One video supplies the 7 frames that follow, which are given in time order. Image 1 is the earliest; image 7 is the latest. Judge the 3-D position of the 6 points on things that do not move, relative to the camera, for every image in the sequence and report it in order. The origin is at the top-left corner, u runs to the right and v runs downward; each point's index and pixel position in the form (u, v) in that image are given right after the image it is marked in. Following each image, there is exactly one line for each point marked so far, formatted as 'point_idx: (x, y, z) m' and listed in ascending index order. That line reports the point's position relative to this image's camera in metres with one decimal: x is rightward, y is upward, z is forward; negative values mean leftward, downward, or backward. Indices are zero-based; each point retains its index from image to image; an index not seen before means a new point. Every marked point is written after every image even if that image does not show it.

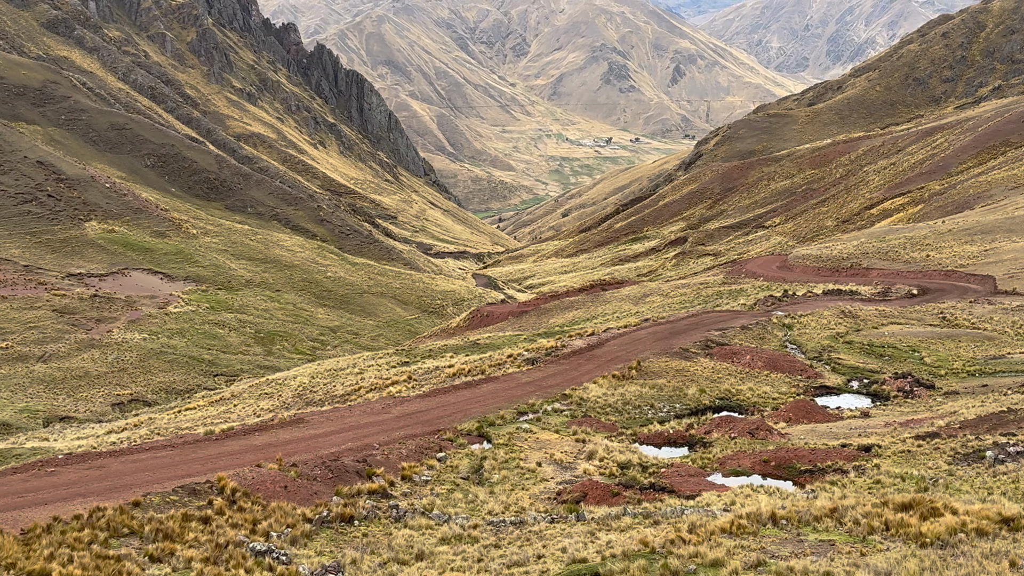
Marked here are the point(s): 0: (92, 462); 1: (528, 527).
0: (-4.9, -2.0, +13.3) m
1: (+0.2, -2.4, +11.2) m
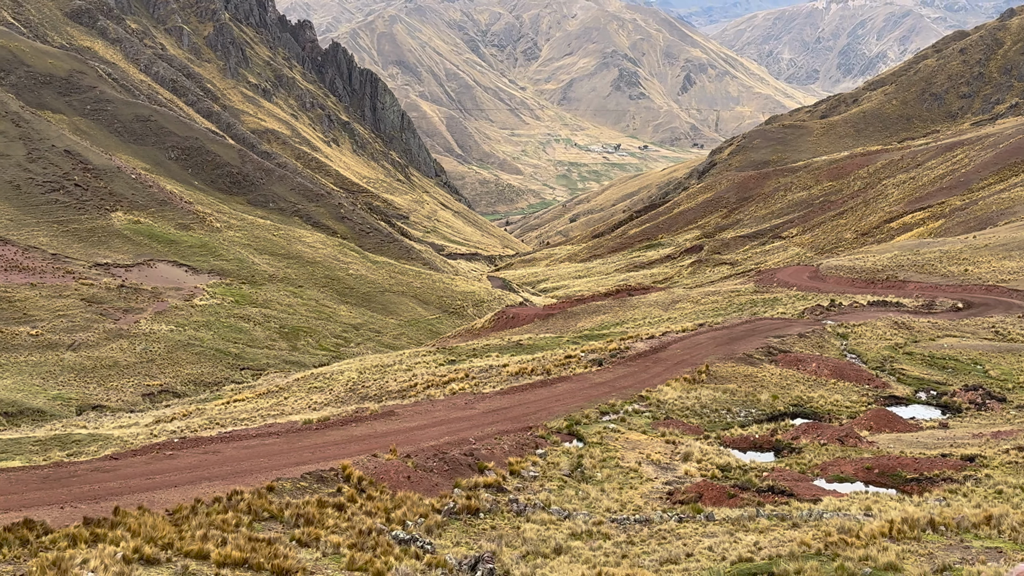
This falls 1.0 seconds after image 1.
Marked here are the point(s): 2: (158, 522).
0: (-3.6, -1.9, +13.3) m
1: (+1.4, -2.4, +11.2) m
2: (-3.0, -2.0, +9.6) m
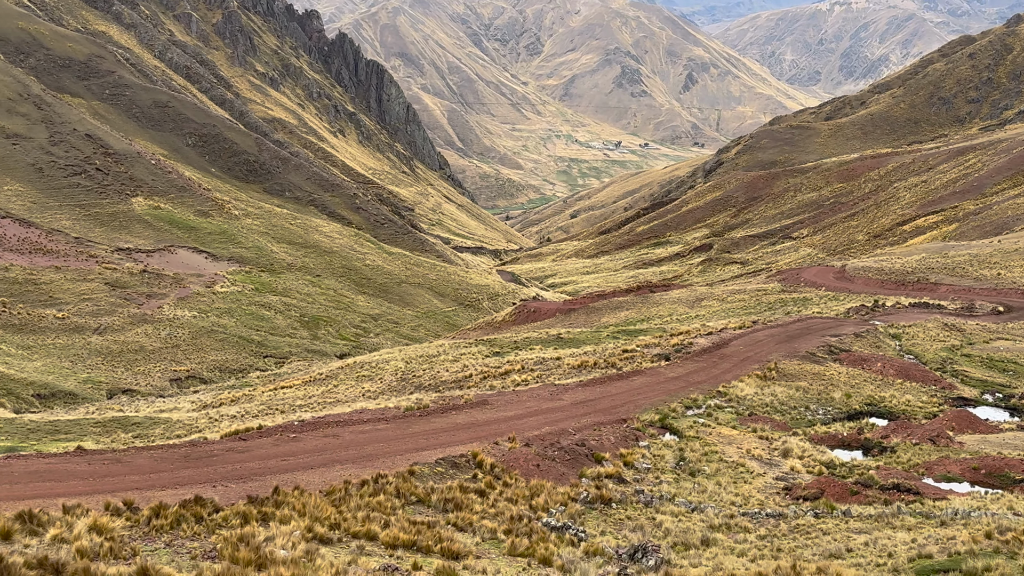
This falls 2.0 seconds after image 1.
0: (-2.2, -1.7, +13.3) m
1: (+2.8, -2.3, +11.1) m
2: (-1.6, -1.8, +9.6) m
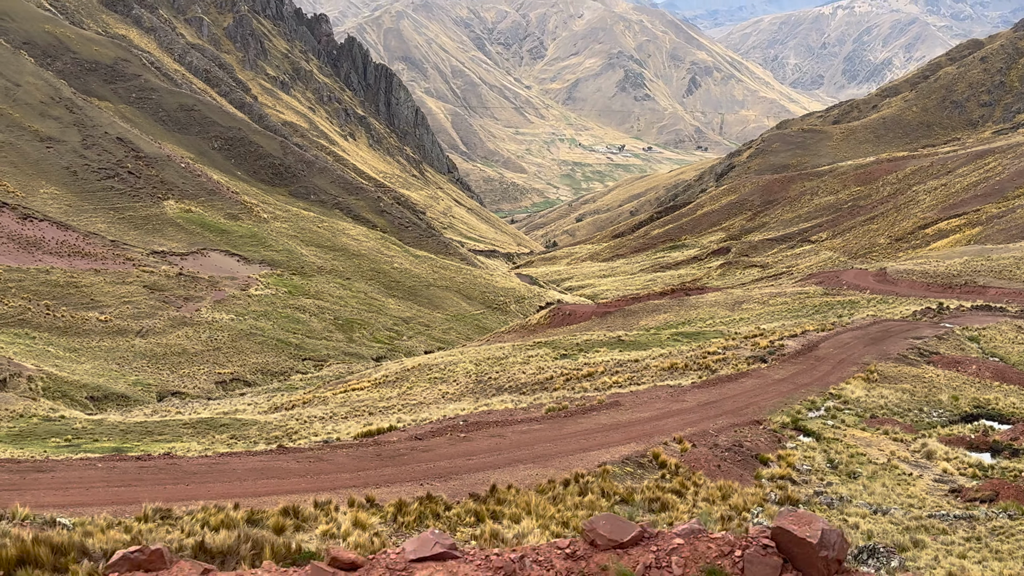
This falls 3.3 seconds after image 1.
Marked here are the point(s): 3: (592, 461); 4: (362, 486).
0: (-0.3, -1.7, +13.3) m
1: (+4.7, -2.3, +11.1) m
2: (+0.2, -1.8, +9.5) m
3: (+0.8, -1.8, +11.6) m
4: (-1.3, -1.7, +9.4) m
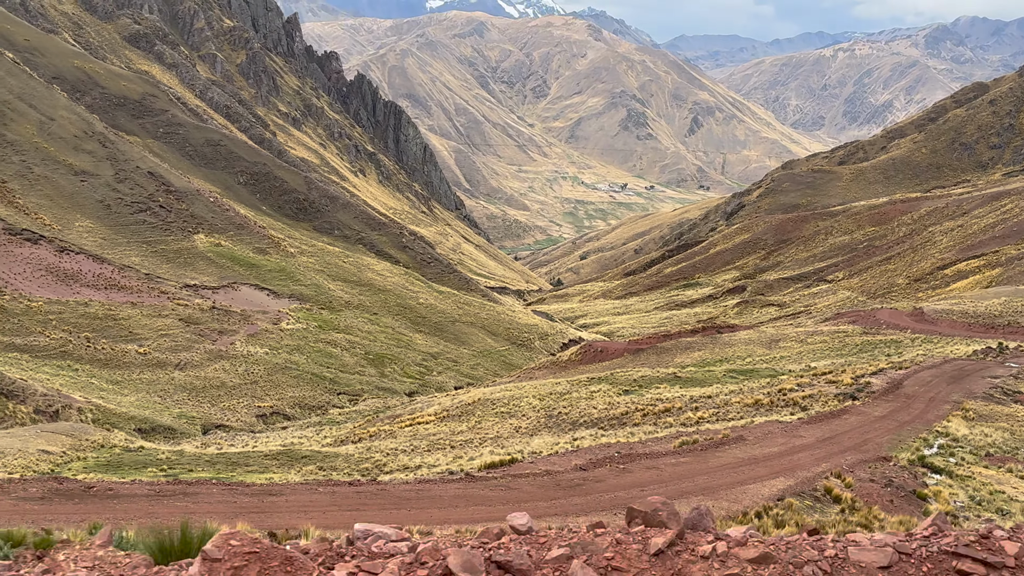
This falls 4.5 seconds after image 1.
0: (+1.5, -2.1, +13.3) m
1: (+6.4, -2.7, +11.0) m
2: (+2.0, -2.1, +9.6) m
3: (+2.6, -2.1, +11.6) m
4: (+0.5, -1.9, +9.5) m
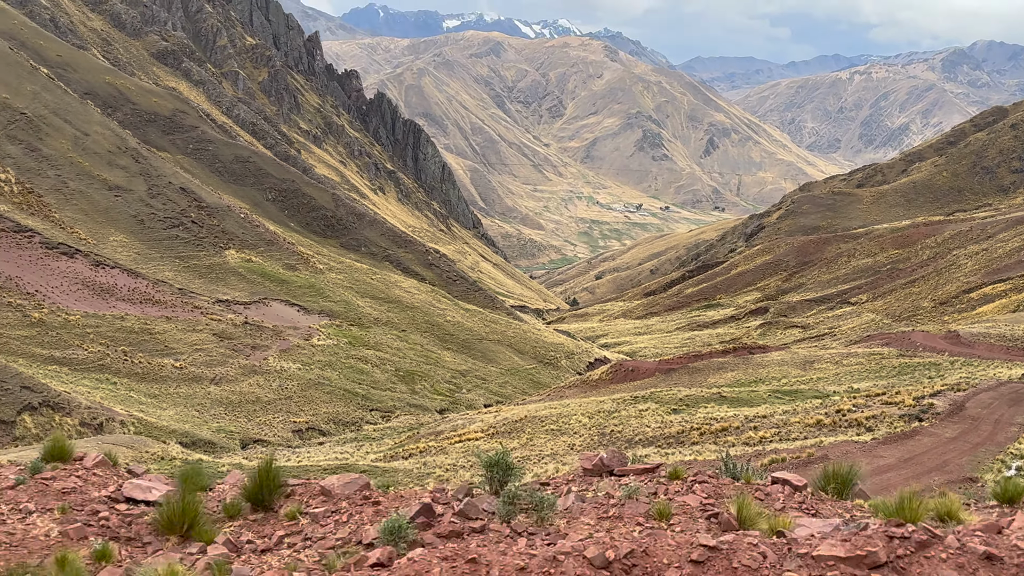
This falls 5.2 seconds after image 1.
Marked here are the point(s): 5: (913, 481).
0: (+2.6, -2.3, +13.4) m
1: (+7.6, -2.9, +11.0) m
2: (+3.1, -2.2, +9.6) m
3: (+3.7, -2.3, +11.7) m
4: (+1.6, -2.1, +9.5) m
5: (+5.7, -2.7, +15.7) m
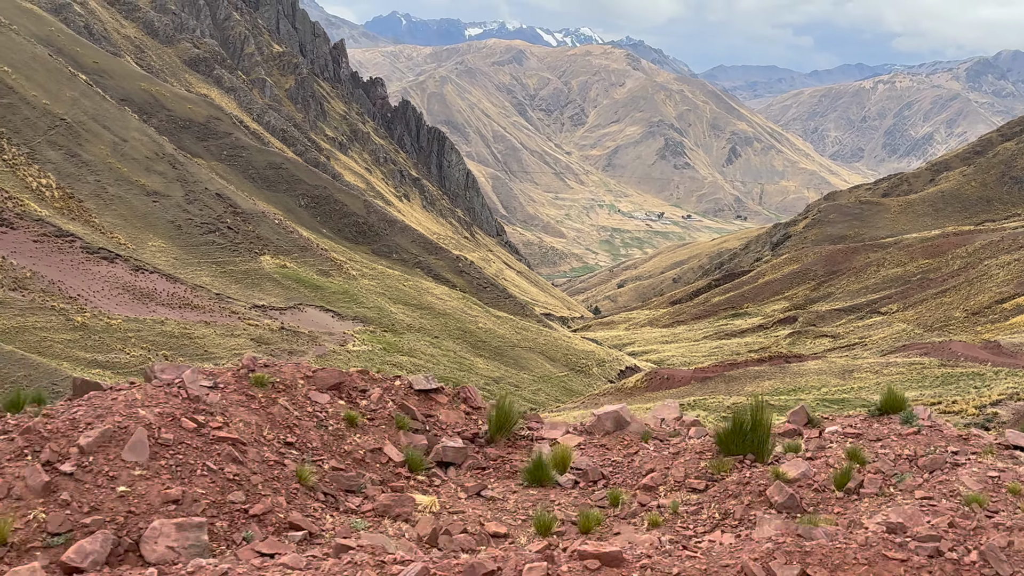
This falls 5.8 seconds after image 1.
0: (+3.7, -2.3, +13.3) m
1: (+8.6, -3.0, +10.8) m
2: (+4.1, -2.3, +9.6) m
3: (+4.8, -2.4, +11.6) m
4: (+2.6, -2.1, +9.5) m
5: (+6.8, -2.7, +15.6) m
